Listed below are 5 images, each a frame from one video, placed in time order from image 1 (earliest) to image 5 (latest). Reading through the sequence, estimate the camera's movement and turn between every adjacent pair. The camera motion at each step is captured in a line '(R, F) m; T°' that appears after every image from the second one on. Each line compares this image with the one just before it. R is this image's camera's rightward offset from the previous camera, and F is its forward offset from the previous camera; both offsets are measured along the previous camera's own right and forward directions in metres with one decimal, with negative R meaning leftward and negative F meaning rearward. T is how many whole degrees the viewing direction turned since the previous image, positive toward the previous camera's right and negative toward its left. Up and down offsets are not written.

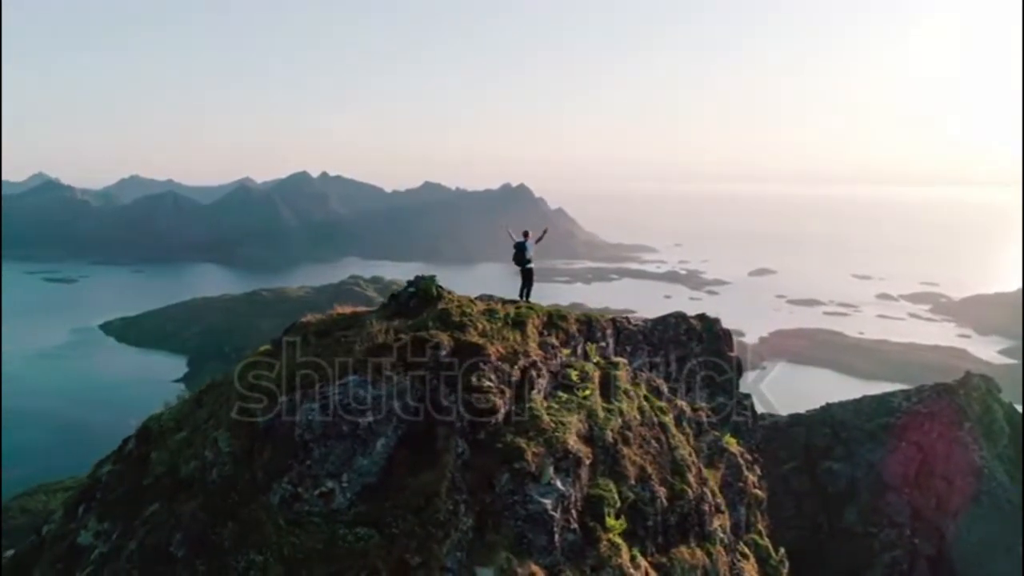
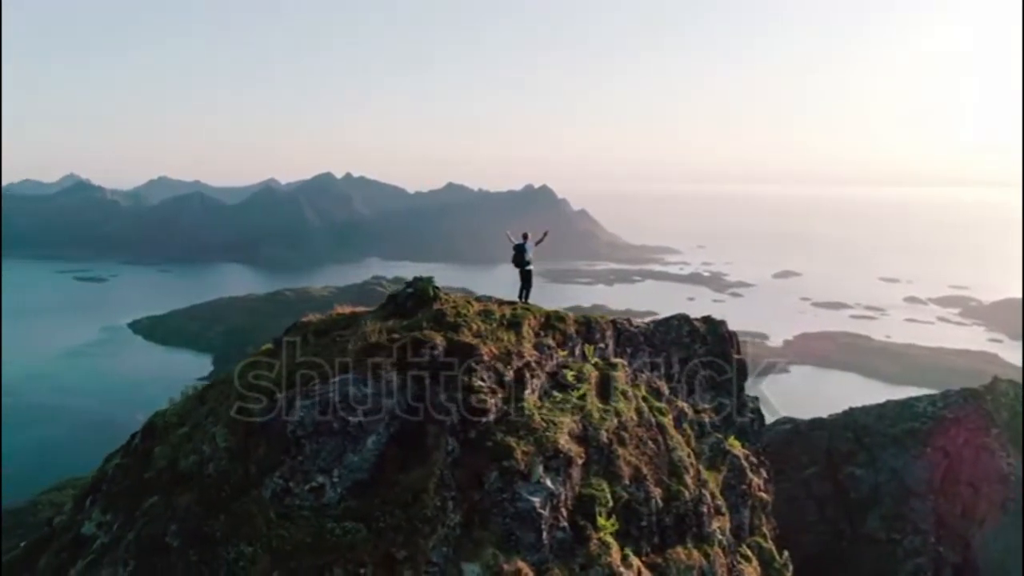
(+0.8, -0.3) m; -2°
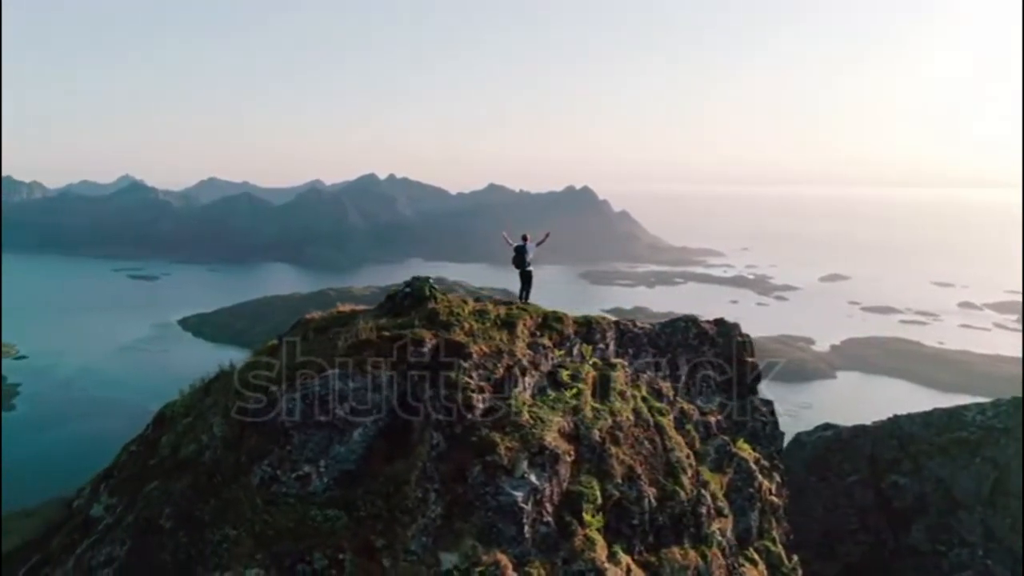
(+1.4, -0.5) m; -3°
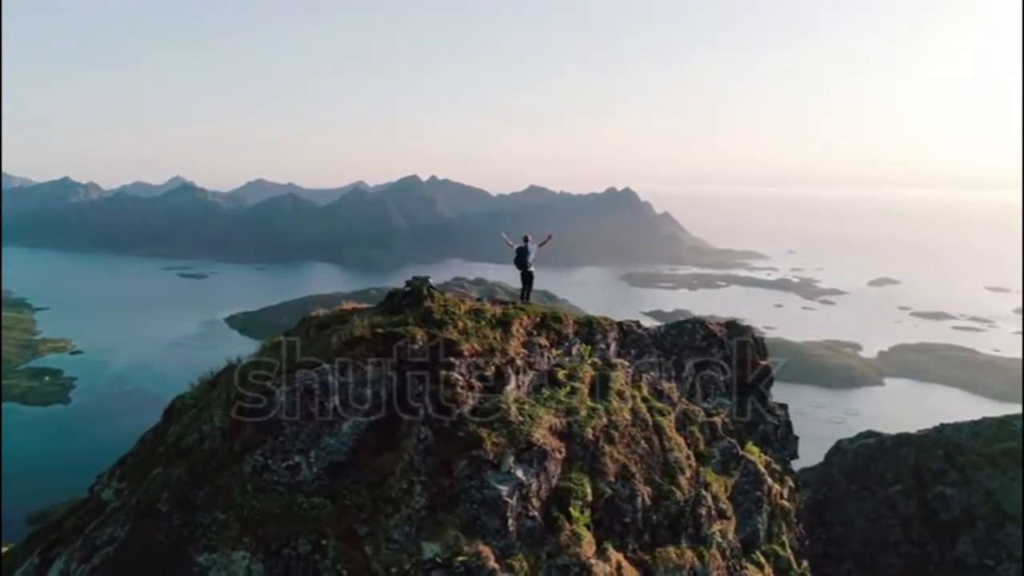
(+1.3, -0.5) m; -3°
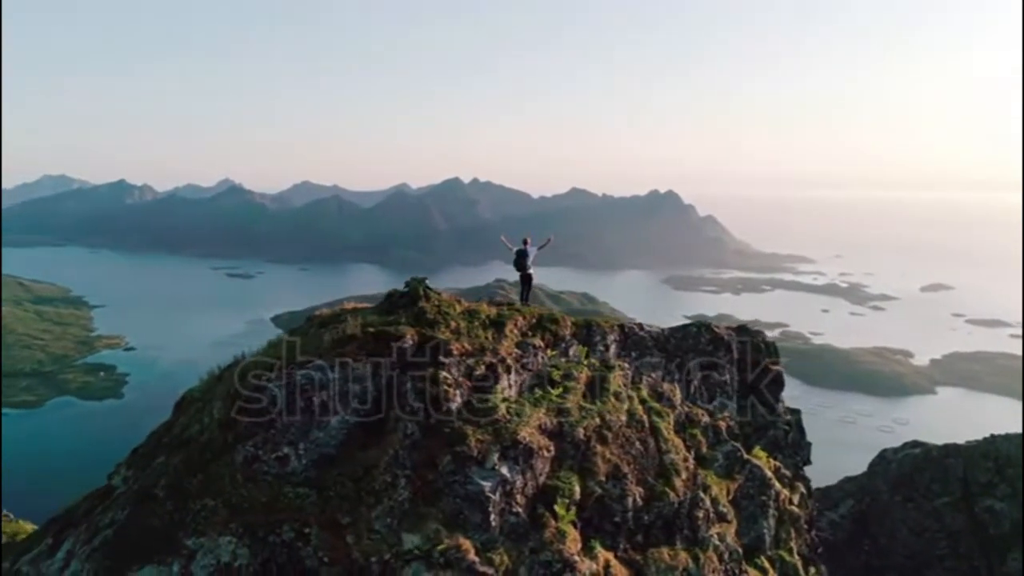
(+1.5, -0.5) m; -3°
